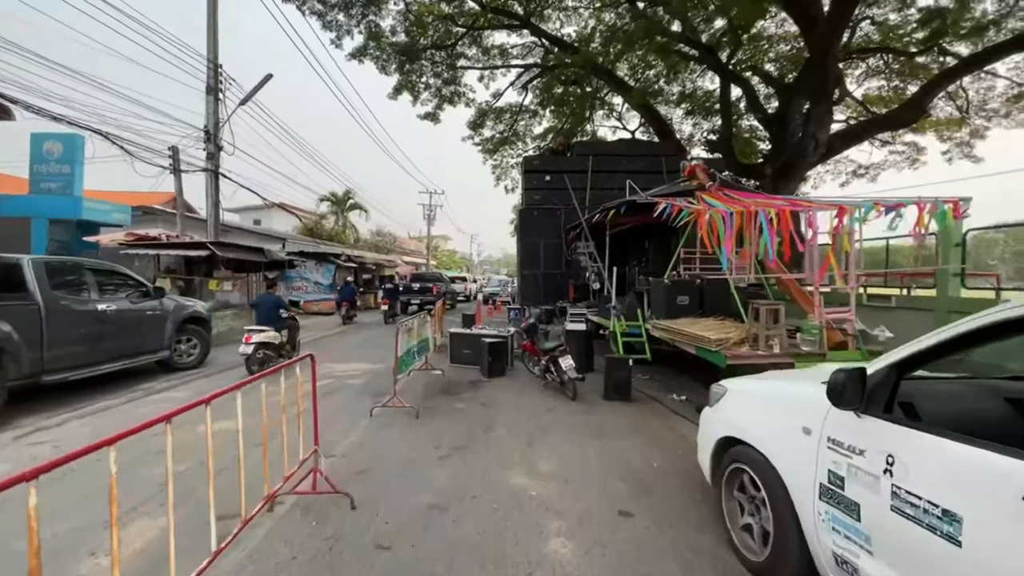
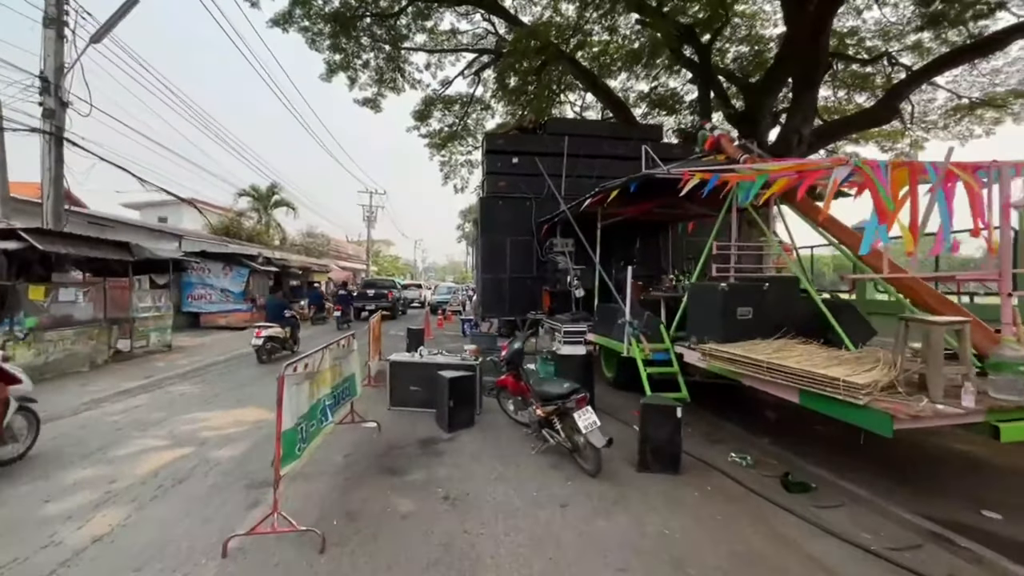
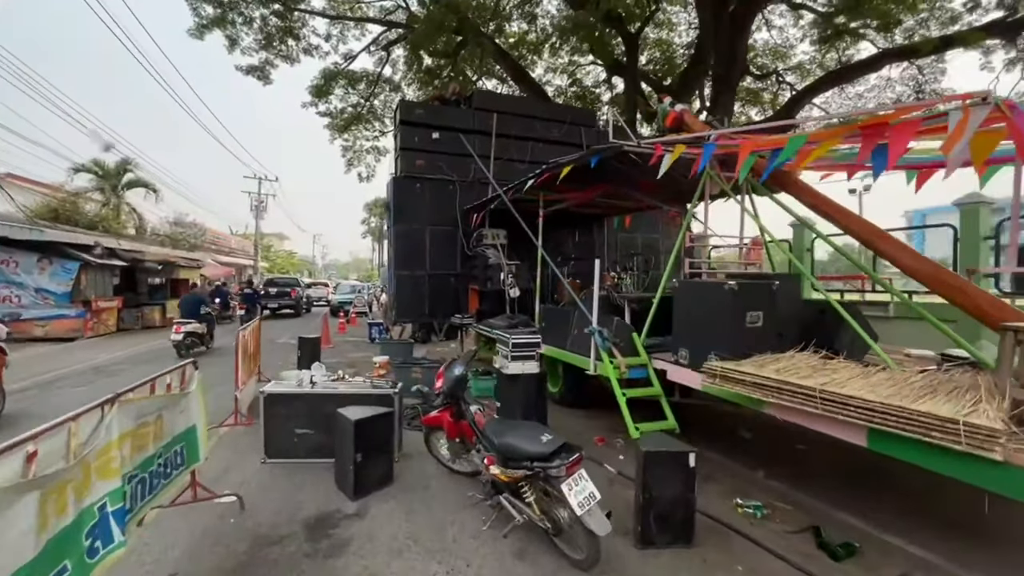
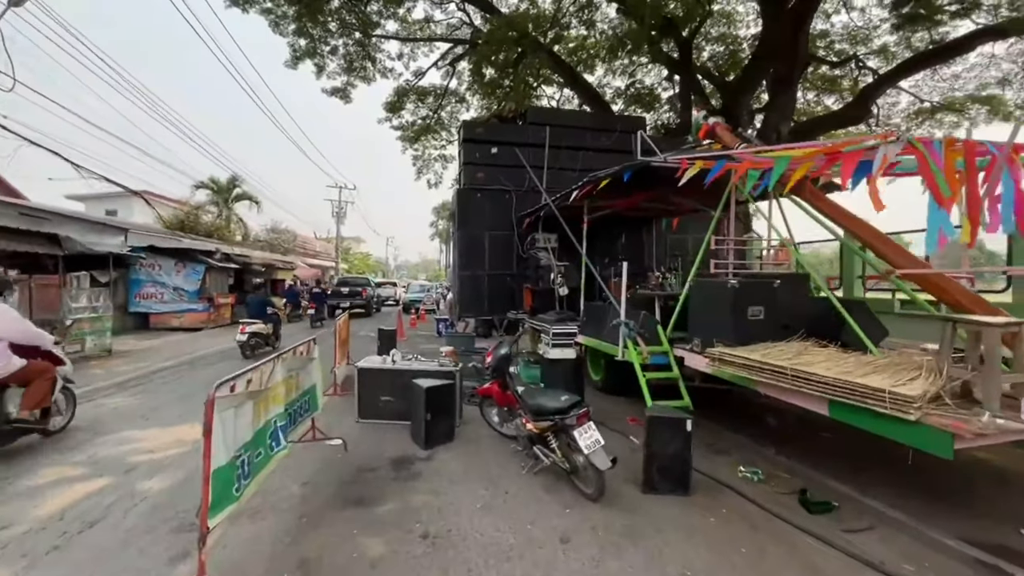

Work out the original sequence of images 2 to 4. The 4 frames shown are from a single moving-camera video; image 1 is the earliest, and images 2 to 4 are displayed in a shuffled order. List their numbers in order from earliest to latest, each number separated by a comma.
2, 4, 3
